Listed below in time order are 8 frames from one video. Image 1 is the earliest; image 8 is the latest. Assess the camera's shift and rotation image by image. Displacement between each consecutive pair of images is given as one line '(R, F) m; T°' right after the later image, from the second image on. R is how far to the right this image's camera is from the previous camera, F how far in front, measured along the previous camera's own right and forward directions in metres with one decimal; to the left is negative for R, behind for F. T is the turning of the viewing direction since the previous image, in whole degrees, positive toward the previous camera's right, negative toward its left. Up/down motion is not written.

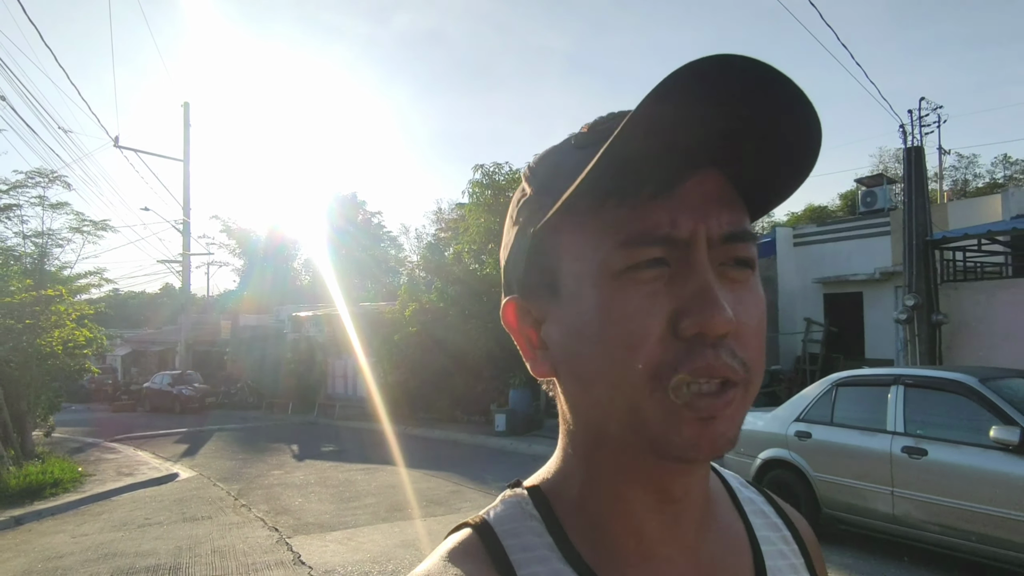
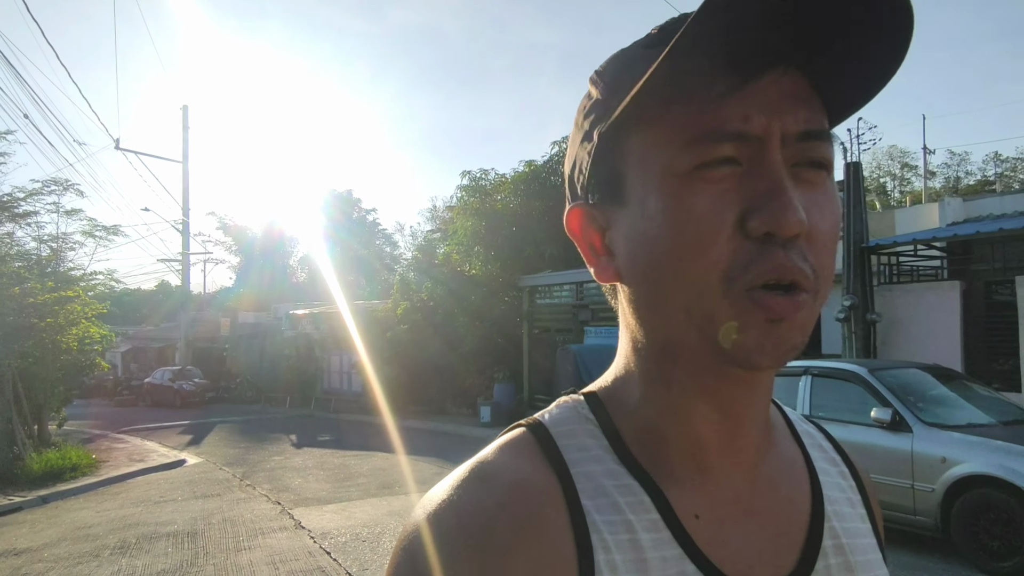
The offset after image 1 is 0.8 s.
(+0.2, -1.0) m; 0°
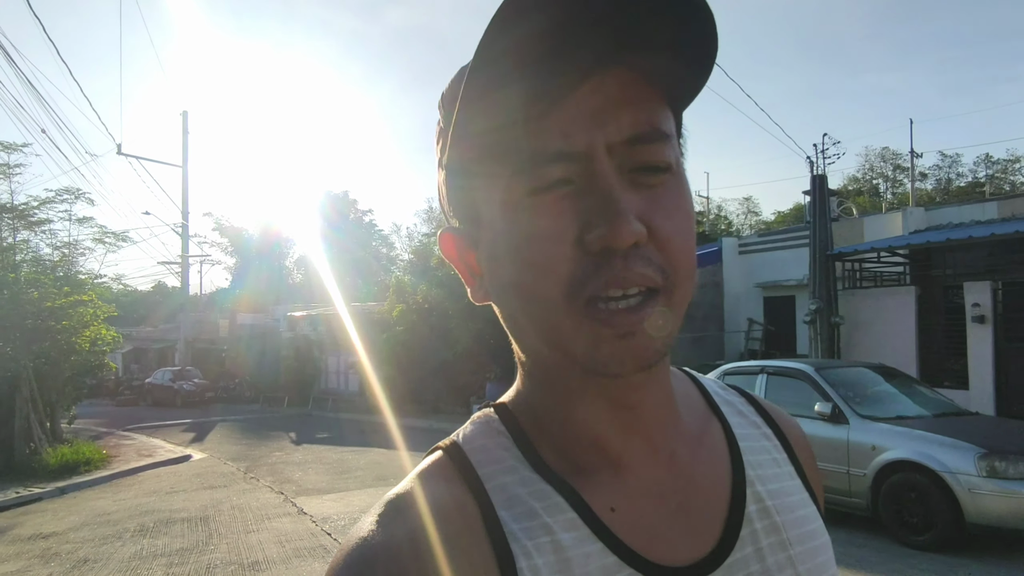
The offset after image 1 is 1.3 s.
(+0.1, -0.7) m; 0°
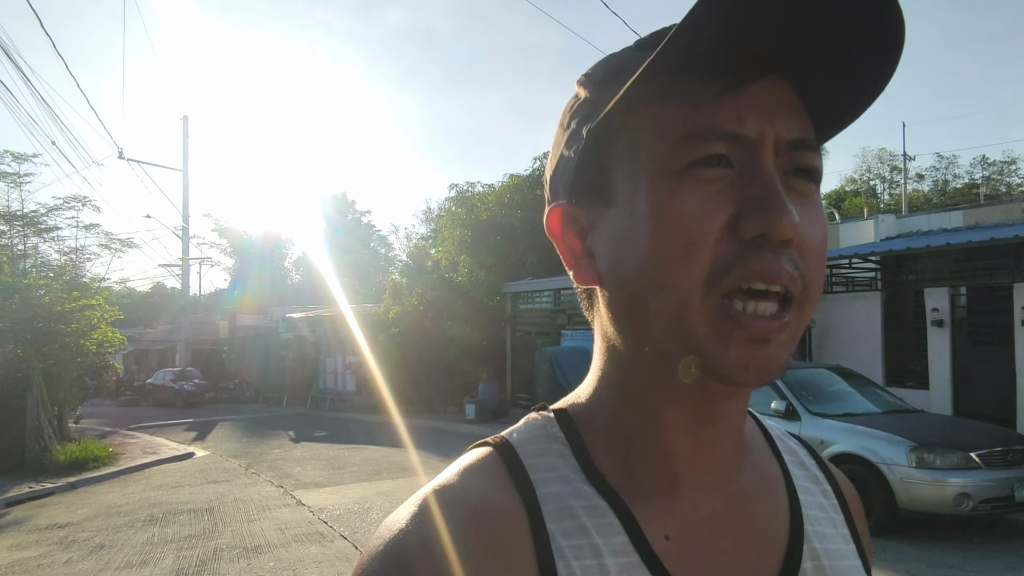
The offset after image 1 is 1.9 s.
(+0.2, -0.6) m; 0°
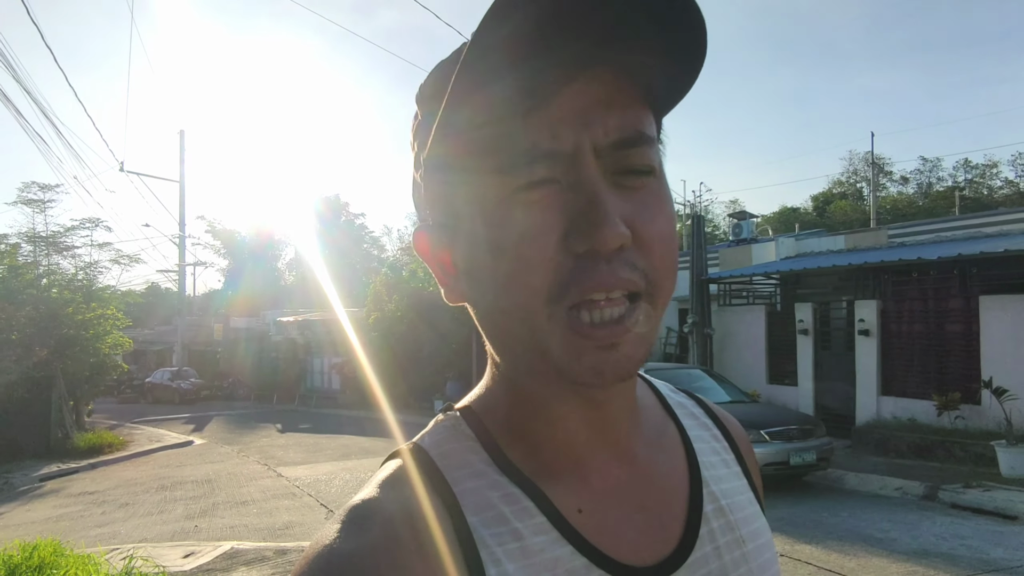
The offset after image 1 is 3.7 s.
(+0.8, -2.1) m; 0°
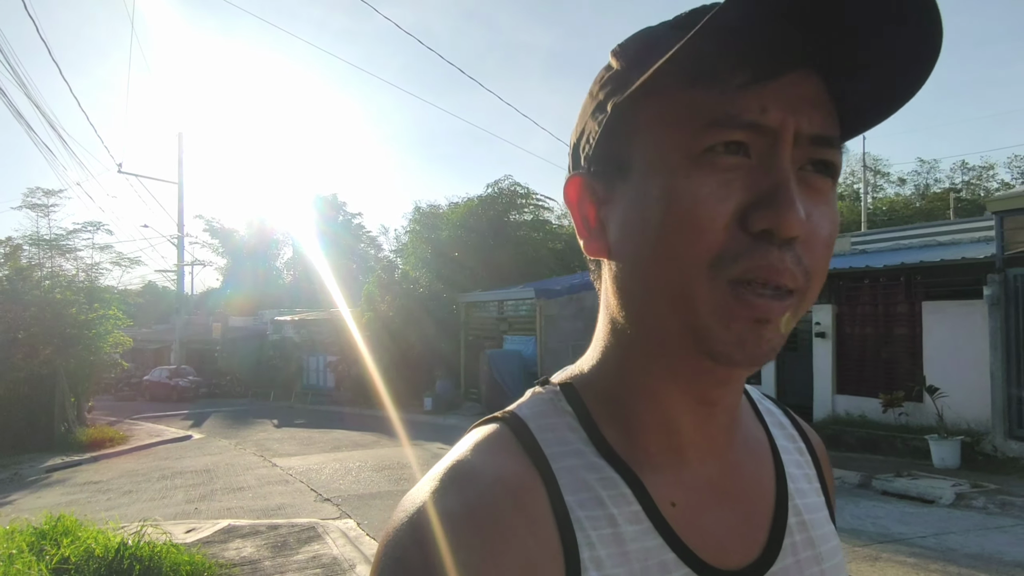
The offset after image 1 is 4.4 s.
(+0.3, -0.7) m; 0°
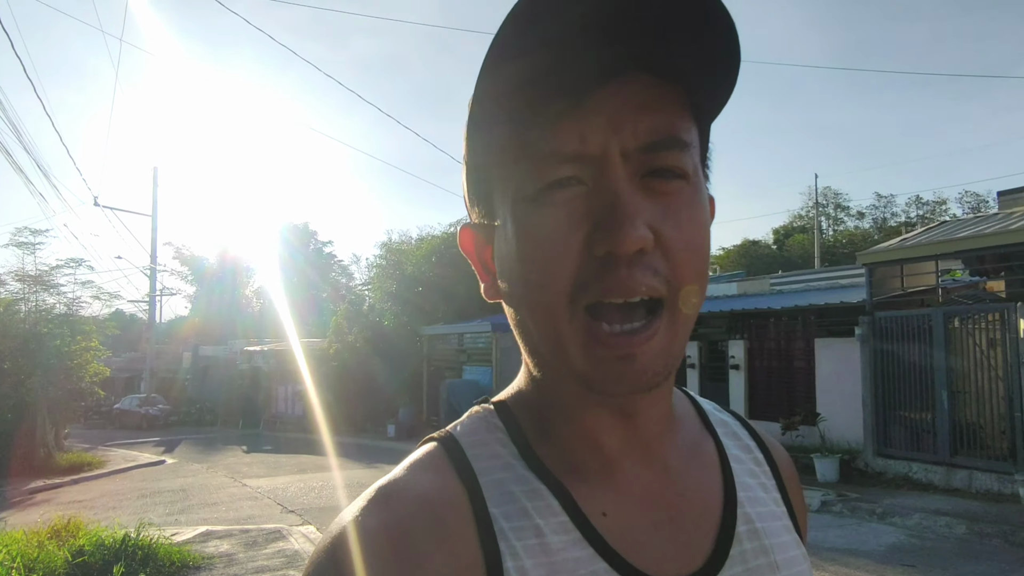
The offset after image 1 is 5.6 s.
(+0.4, -1.4) m; +2°
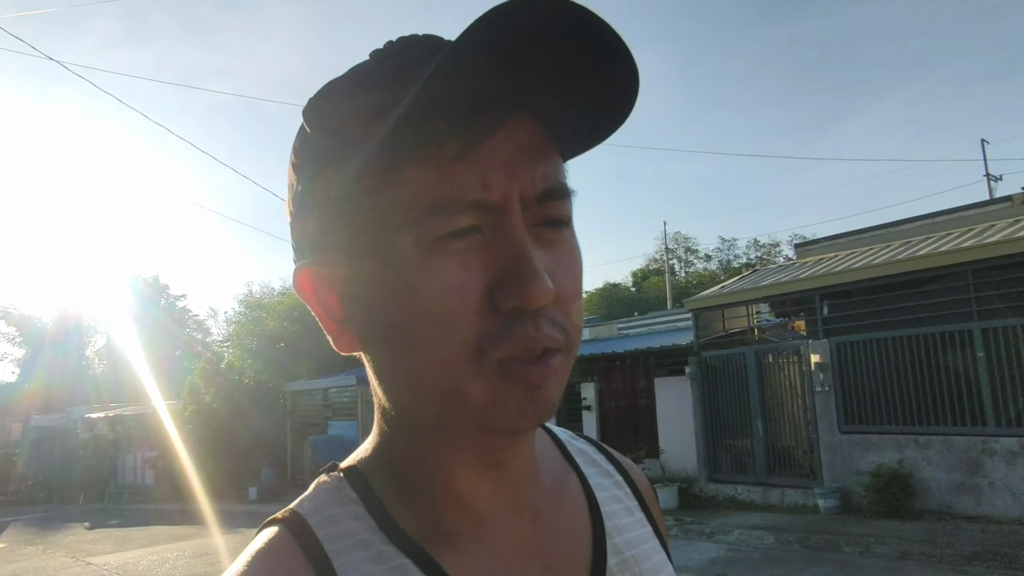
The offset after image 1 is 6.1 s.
(+0.1, -0.6) m; +10°
